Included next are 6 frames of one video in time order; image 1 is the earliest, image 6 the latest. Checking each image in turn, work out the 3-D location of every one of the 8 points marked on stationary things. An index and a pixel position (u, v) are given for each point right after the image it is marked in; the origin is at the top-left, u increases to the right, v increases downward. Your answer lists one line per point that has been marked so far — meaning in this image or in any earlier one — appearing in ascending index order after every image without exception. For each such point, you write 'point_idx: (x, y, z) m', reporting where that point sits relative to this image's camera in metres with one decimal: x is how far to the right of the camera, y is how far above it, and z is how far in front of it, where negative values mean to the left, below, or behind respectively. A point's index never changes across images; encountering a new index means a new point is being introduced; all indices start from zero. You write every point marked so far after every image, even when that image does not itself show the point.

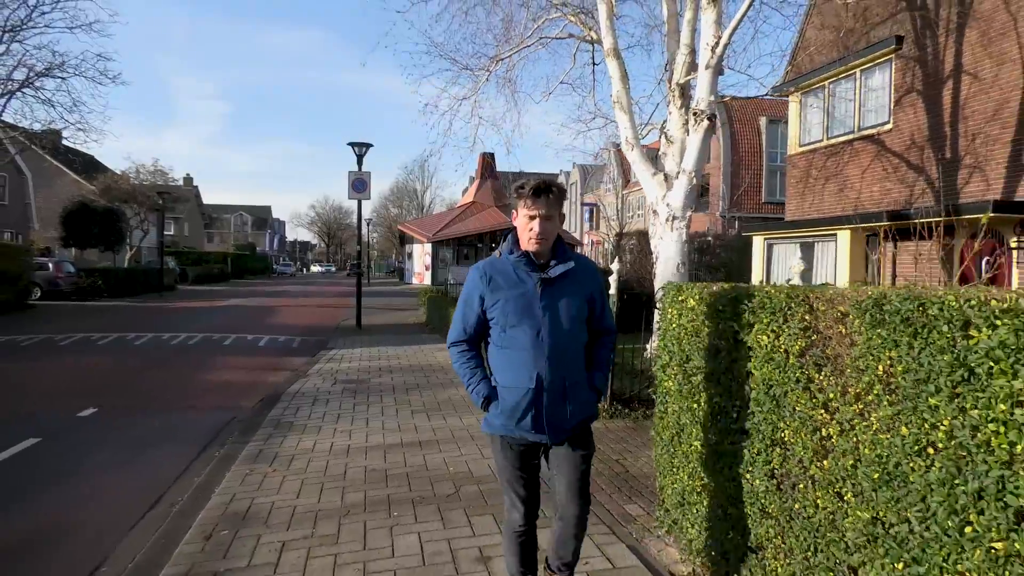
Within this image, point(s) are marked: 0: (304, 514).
0: (-1.4, -1.5, +4.7) m
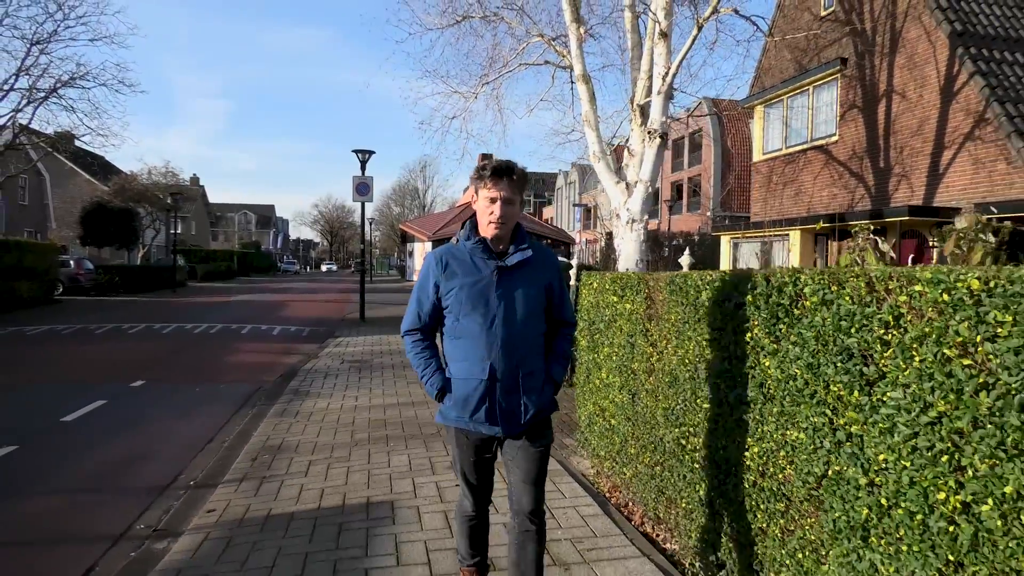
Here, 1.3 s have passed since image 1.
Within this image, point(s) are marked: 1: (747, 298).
0: (-1.6, -1.4, +6.2) m
1: (+1.0, 0.0, +2.9) m
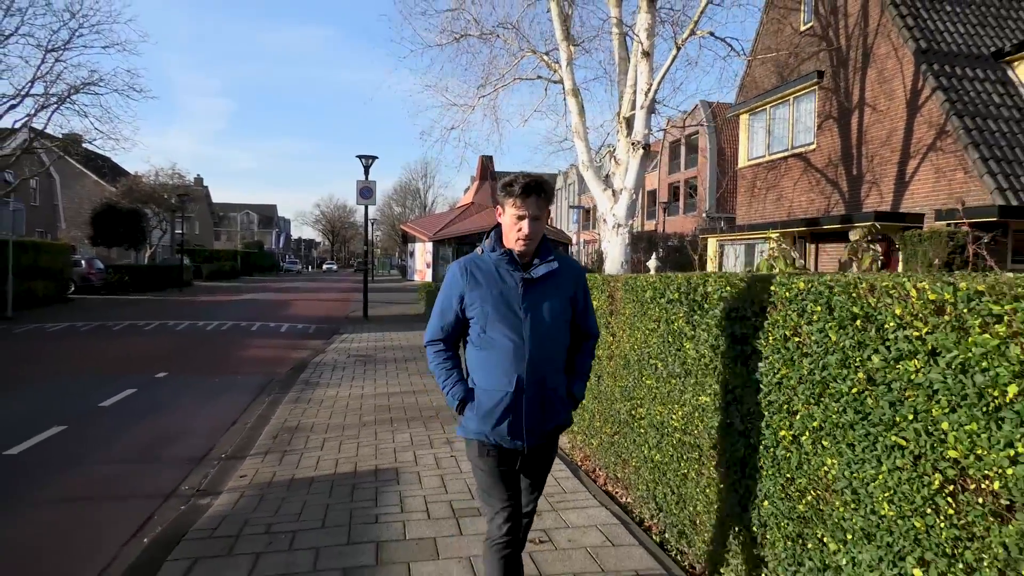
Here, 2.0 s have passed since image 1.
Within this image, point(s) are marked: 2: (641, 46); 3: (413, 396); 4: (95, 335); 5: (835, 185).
0: (-1.7, -1.4, +7.1) m
1: (+0.9, 0.0, +3.8) m
2: (+2.0, +3.8, +11.1) m
3: (-1.2, -1.3, +8.4) m
4: (-9.1, -1.0, +15.4) m
5: (+6.5, +2.1, +14.2) m
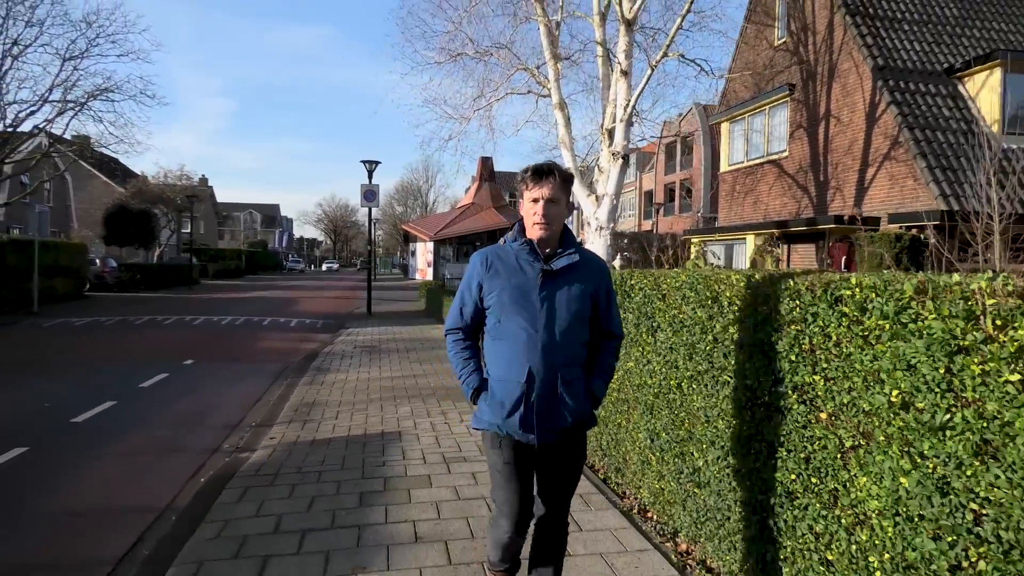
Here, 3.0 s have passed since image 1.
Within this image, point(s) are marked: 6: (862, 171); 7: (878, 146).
0: (-1.9, -1.3, +8.2) m
1: (+0.7, 0.0, +4.9) m
2: (+1.9, +3.8, +12.2) m
3: (-1.3, -1.2, +9.6) m
4: (-9.2, -0.9, +16.6) m
5: (+6.3, +2.1, +15.3) m
6: (+6.7, +2.2, +13.6) m
7: (+6.8, +2.6, +13.2) m
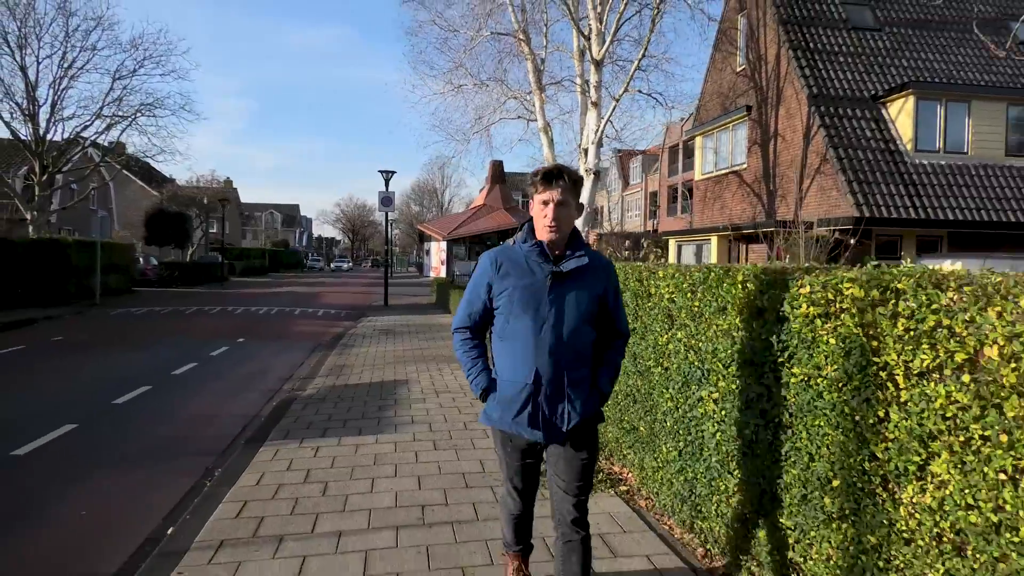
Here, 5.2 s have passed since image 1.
0: (-2.2, -1.2, +10.9) m
1: (+0.3, +0.1, +7.5) m
2: (+1.7, +4.0, +14.8) m
3: (-1.6, -1.1, +12.2) m
4: (-9.3, -0.8, +19.5) m
5: (+6.2, +2.3, +17.8) m
6: (+6.5, +2.4, +16.1) m
7: (+6.6, +2.8, +15.6) m
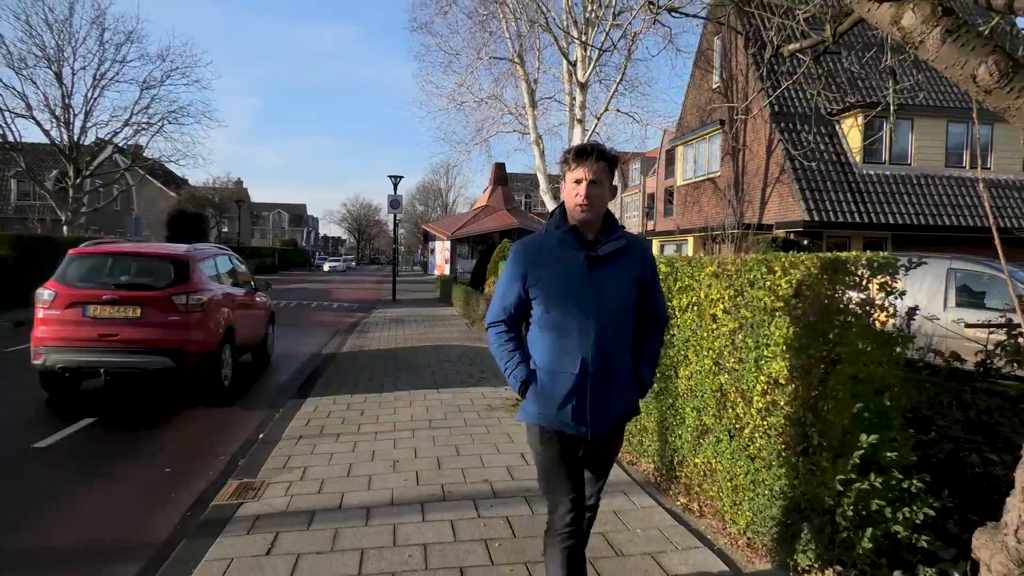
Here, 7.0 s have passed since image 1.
0: (-2.3, -1.0, +13.0) m
1: (+0.2, +0.3, +9.6) m
2: (+1.5, +4.1, +16.9) m
3: (-1.7, -0.9, +14.3) m
4: (-9.4, -0.6, +21.6) m
5: (+6.1, +2.4, +19.8) m
6: (+6.4, +2.5, +18.1) m
7: (+6.5, +2.9, +17.7) m
